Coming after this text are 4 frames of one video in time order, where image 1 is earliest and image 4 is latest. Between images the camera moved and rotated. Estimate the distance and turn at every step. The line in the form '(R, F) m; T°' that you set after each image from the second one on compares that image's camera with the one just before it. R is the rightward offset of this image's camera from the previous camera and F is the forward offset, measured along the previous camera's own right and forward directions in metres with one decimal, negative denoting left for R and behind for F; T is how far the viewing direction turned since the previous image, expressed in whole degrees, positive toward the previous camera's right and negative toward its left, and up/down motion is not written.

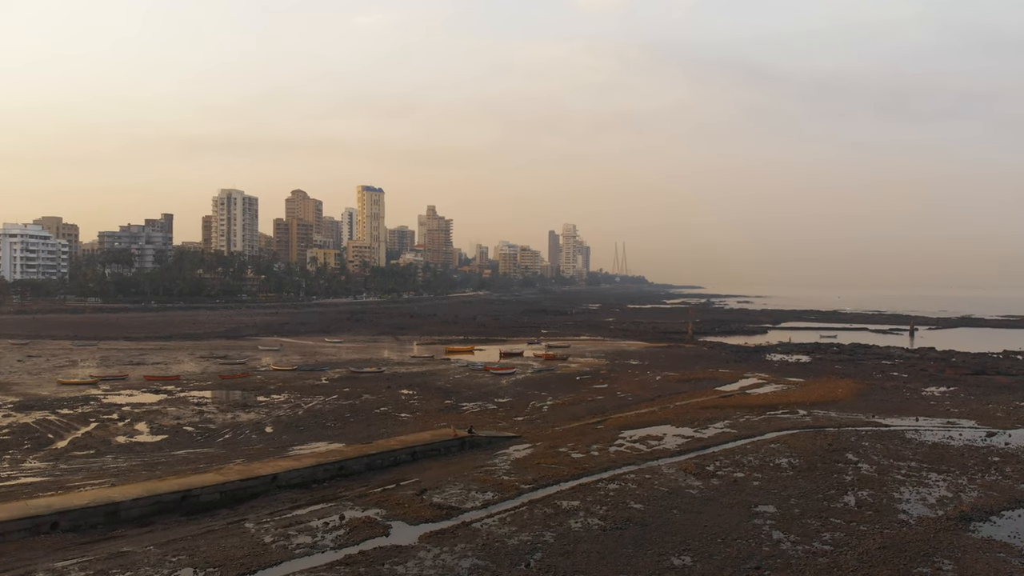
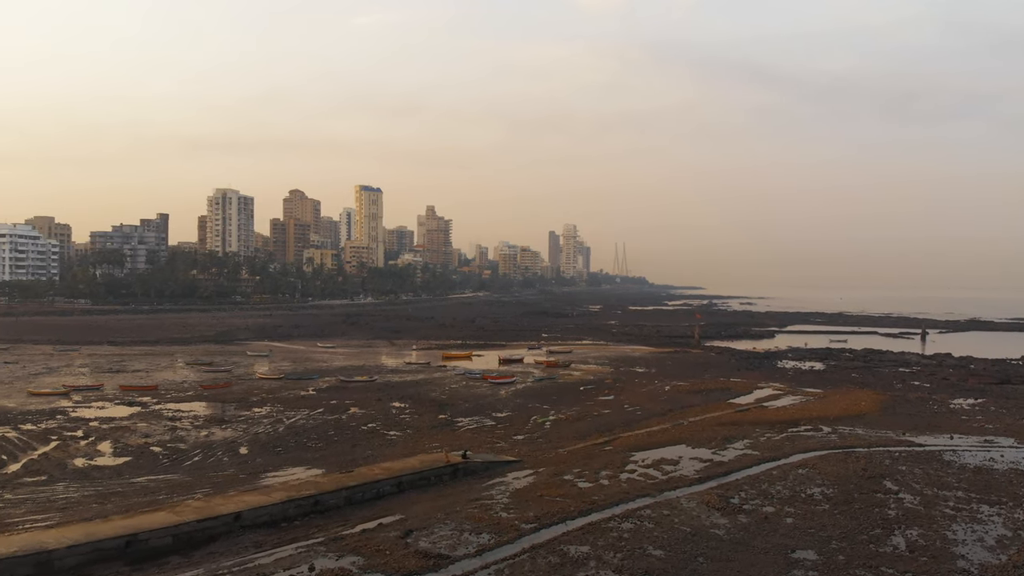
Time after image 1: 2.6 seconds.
(0.0, +2.0) m; 0°
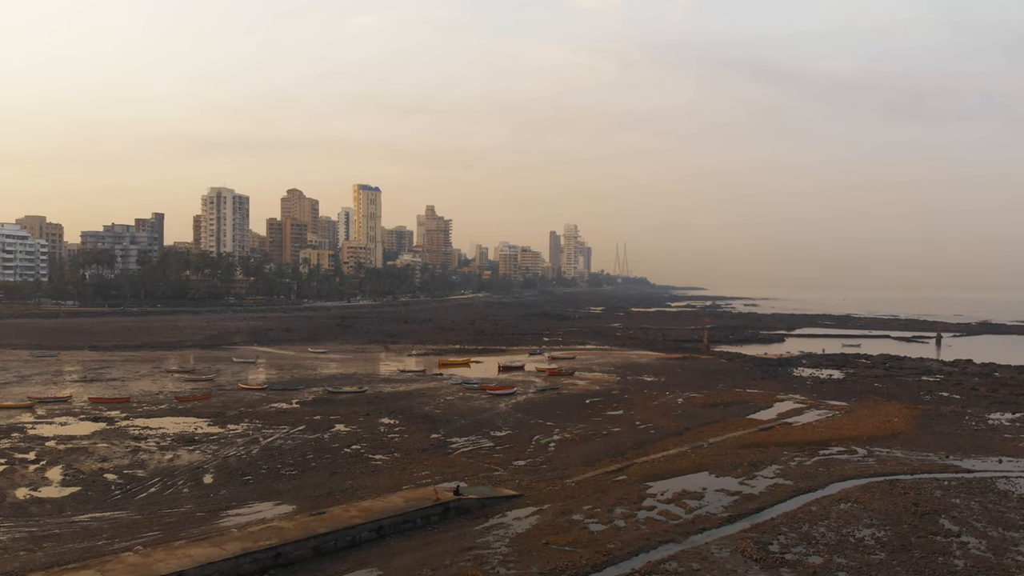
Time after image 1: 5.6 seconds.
(0.0, +2.2) m; 0°
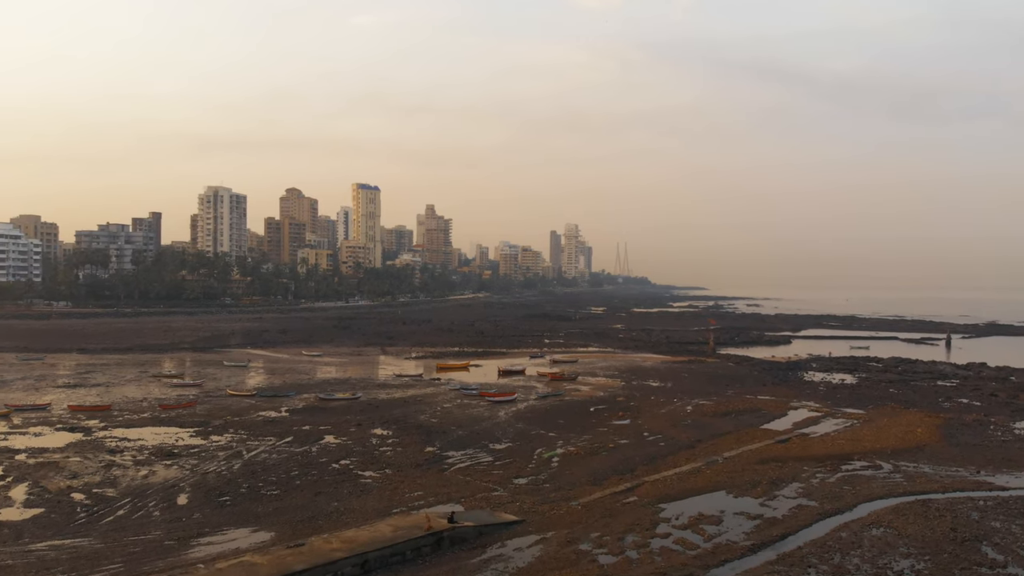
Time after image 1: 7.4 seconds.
(0.0, +1.3) m; 0°
